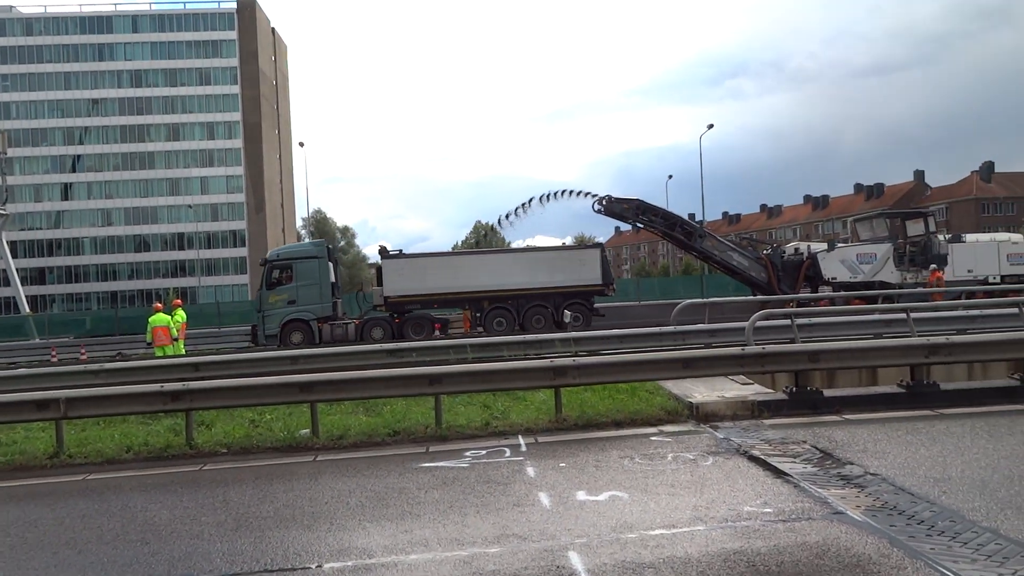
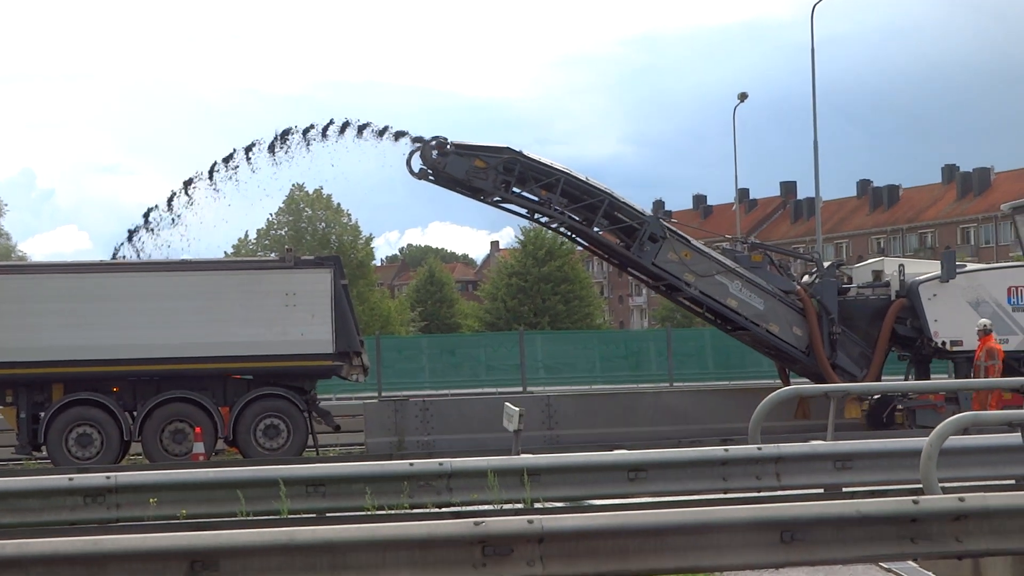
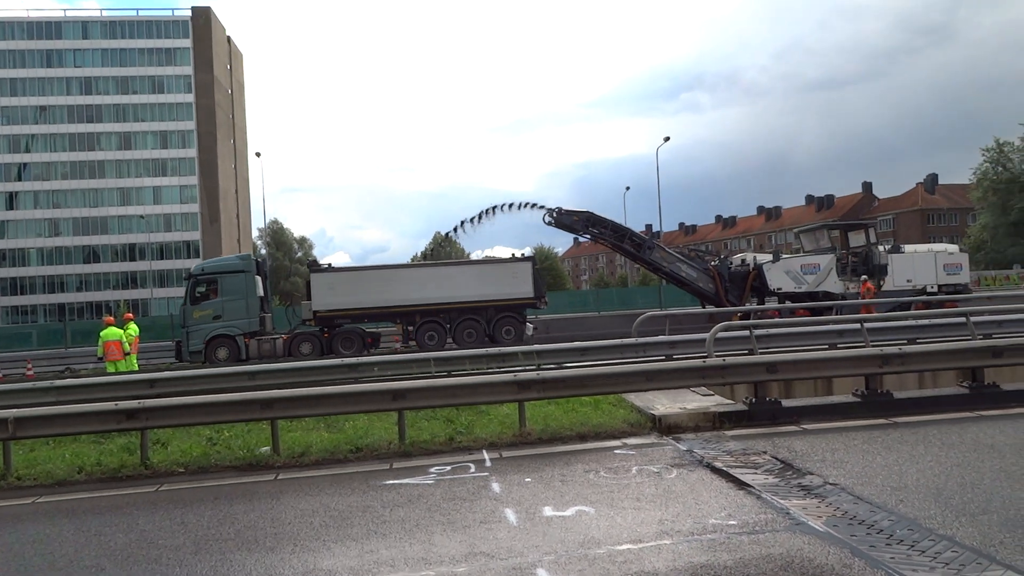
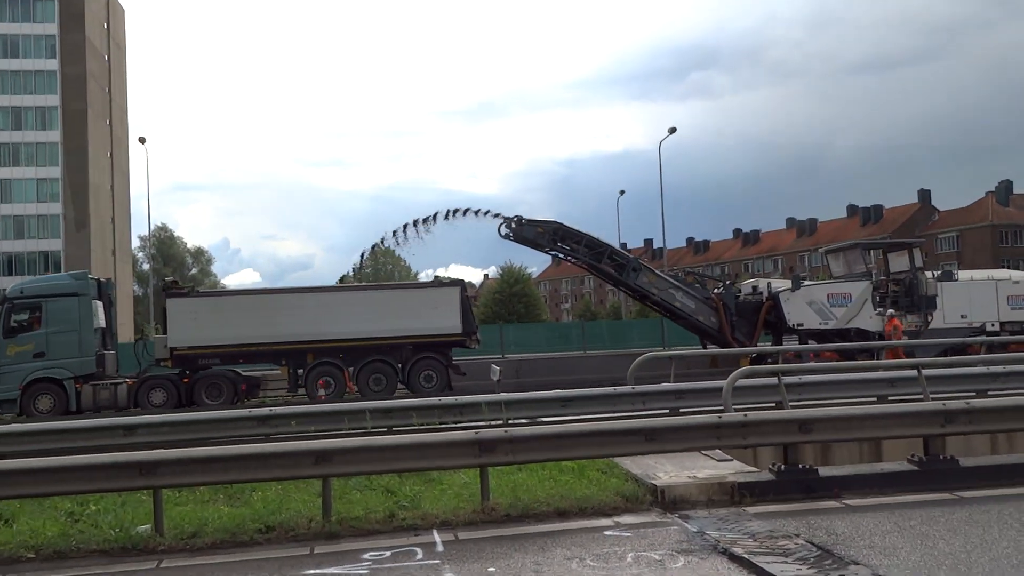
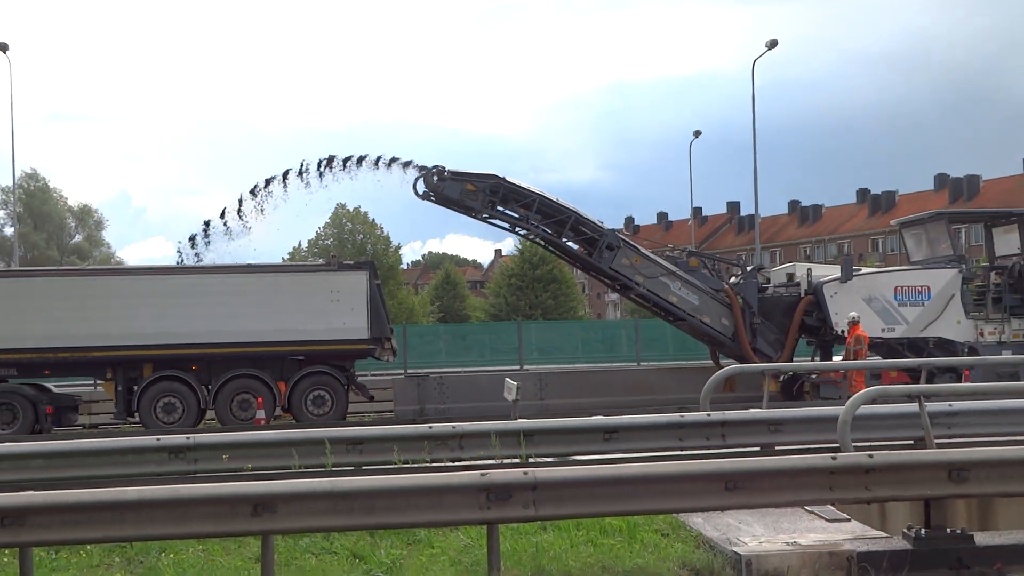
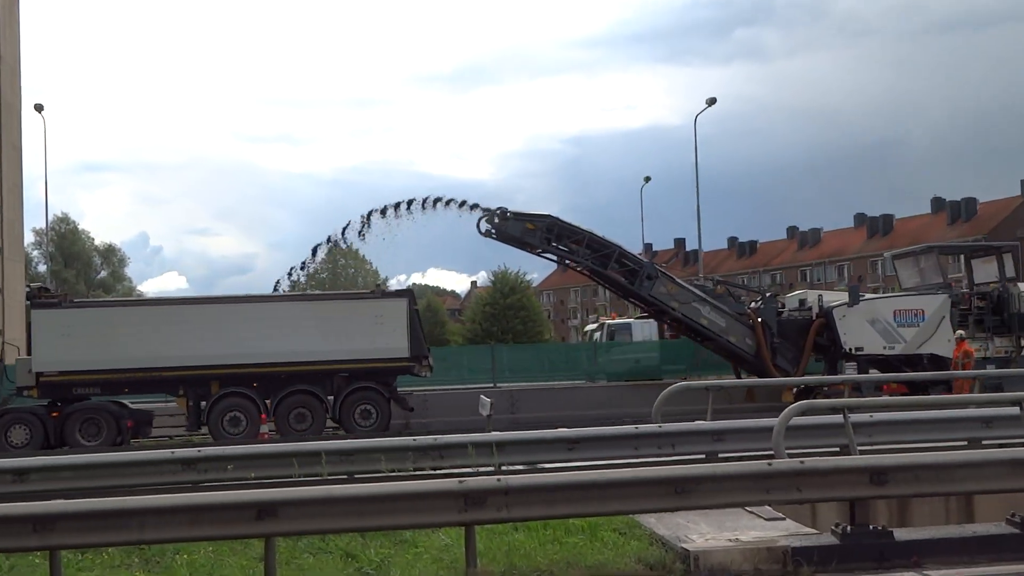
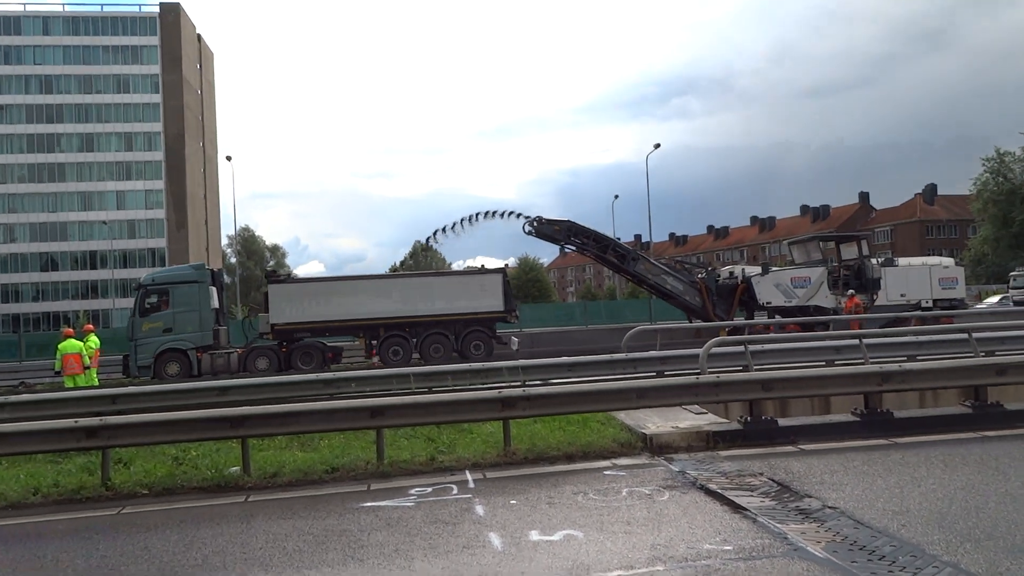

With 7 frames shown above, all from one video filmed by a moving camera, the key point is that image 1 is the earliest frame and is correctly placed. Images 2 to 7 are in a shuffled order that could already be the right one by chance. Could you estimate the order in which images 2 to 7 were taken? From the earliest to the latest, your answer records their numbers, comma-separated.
3, 7, 4, 6, 2, 5
